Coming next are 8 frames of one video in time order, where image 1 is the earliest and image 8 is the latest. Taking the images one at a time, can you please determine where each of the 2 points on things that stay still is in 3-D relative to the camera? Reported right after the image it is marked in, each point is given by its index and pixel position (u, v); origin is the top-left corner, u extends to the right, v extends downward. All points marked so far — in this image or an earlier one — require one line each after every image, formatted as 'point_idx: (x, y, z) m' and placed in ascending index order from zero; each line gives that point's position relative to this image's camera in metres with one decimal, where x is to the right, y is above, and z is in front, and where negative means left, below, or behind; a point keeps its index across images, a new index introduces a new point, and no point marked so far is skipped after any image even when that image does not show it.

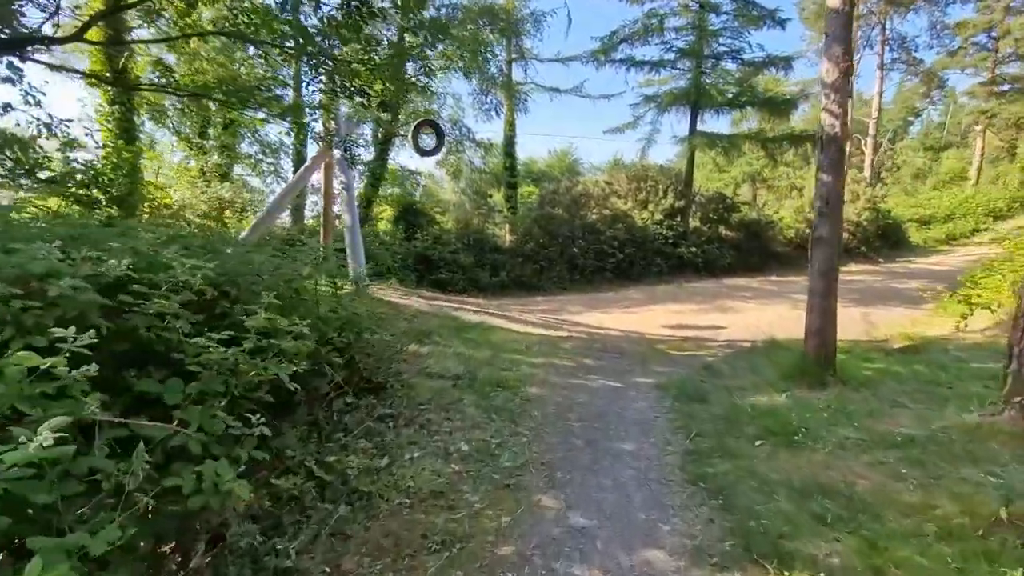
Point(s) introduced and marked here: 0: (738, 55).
0: (+6.0, +6.2, +13.7) m
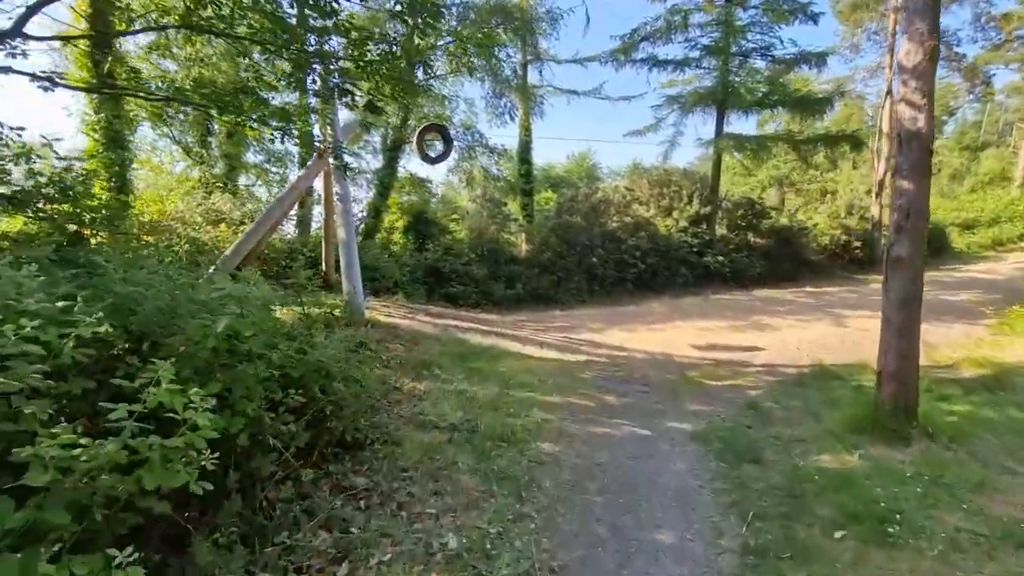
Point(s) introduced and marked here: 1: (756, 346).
0: (+6.4, +5.9, +12.9) m
1: (+3.4, -0.8, +7.2) m
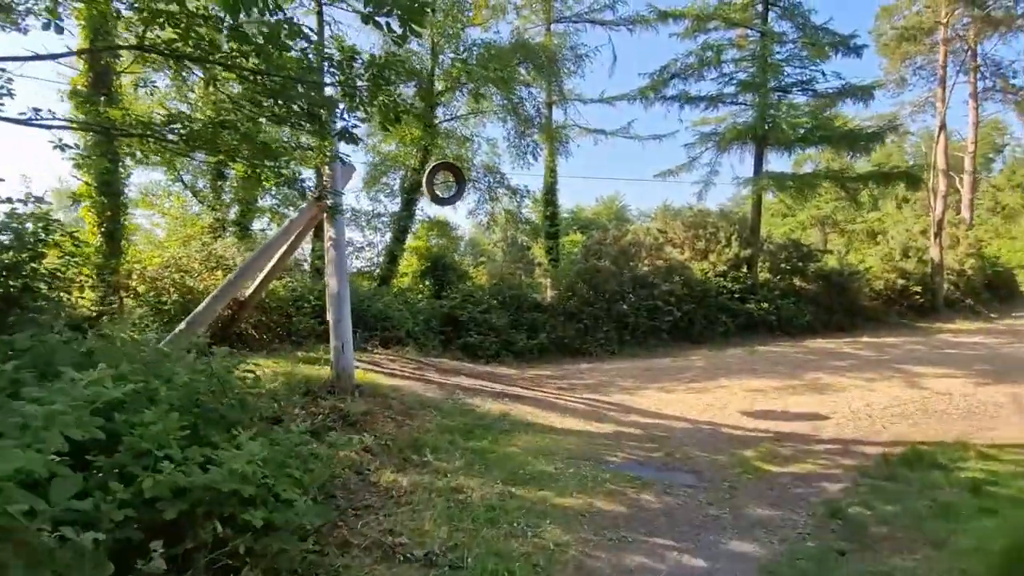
0: (+6.9, +4.7, +12.1) m
1: (+3.7, -1.5, +6.1) m
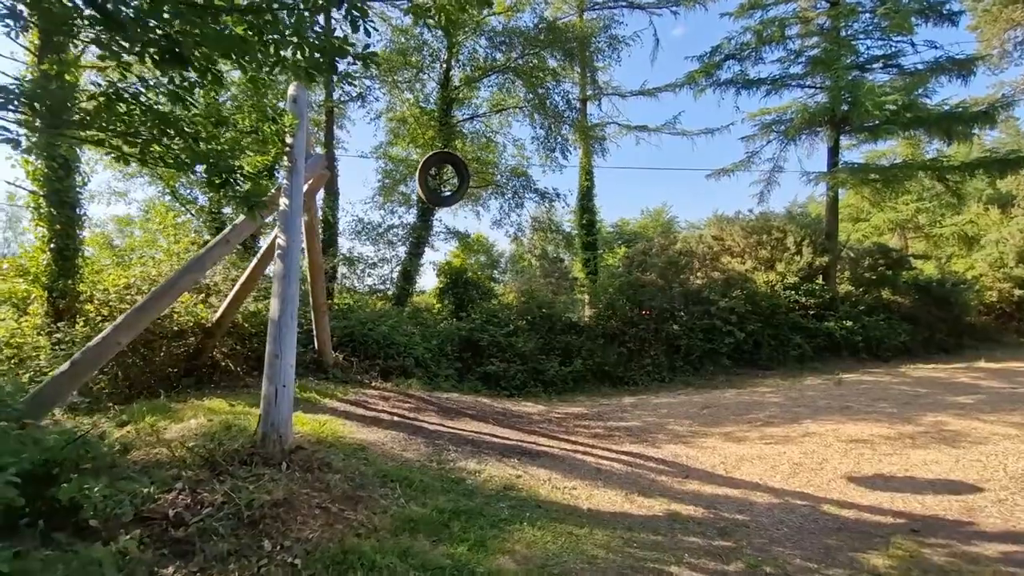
0: (+7.5, +4.4, +10.2) m
1: (+3.8, -1.6, +4.3) m
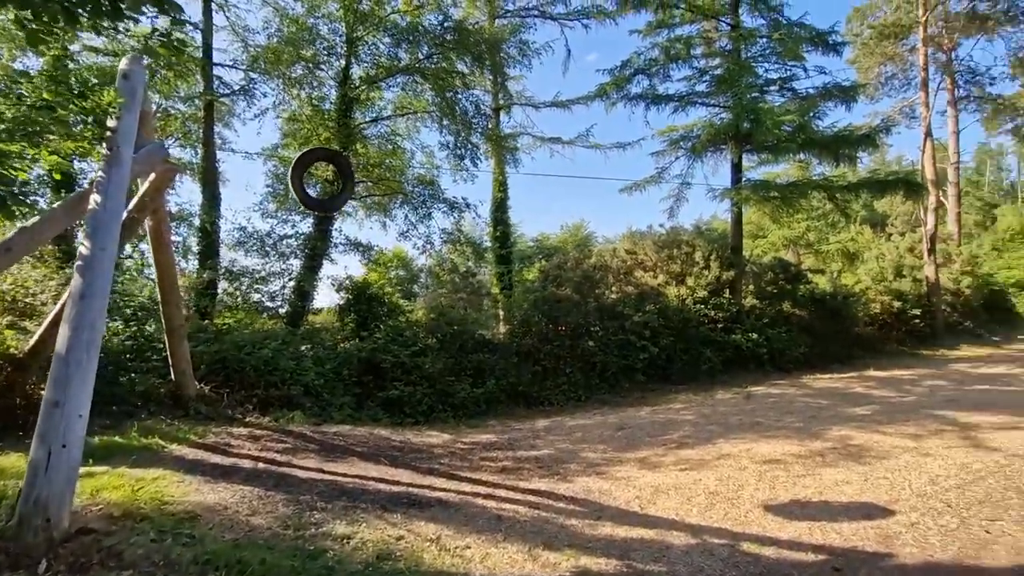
0: (+5.7, +4.2, +10.6) m
1: (+2.9, -1.7, +4.1) m
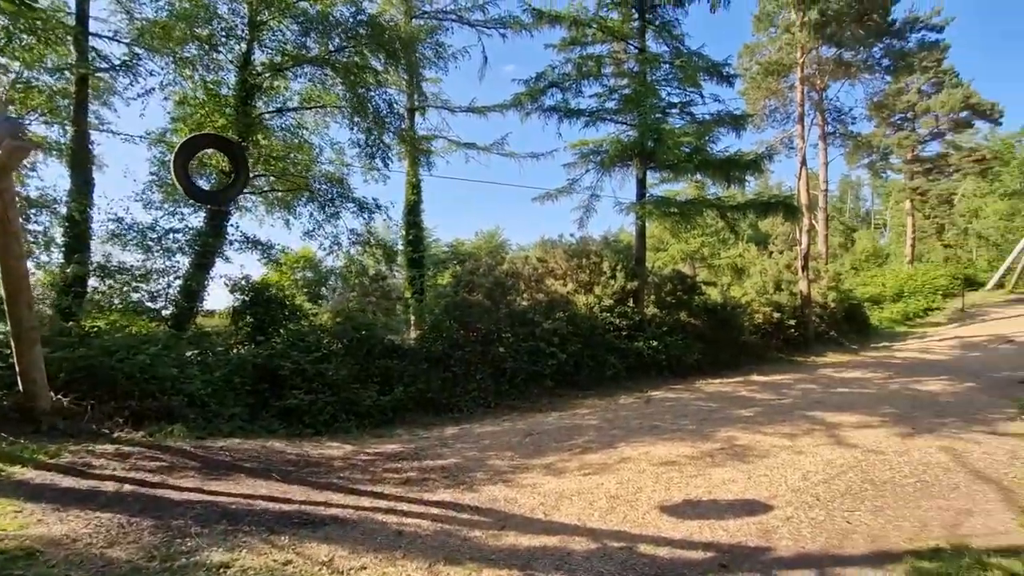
0: (+3.9, +3.9, +11.4) m
1: (+2.1, -1.9, +4.4) m
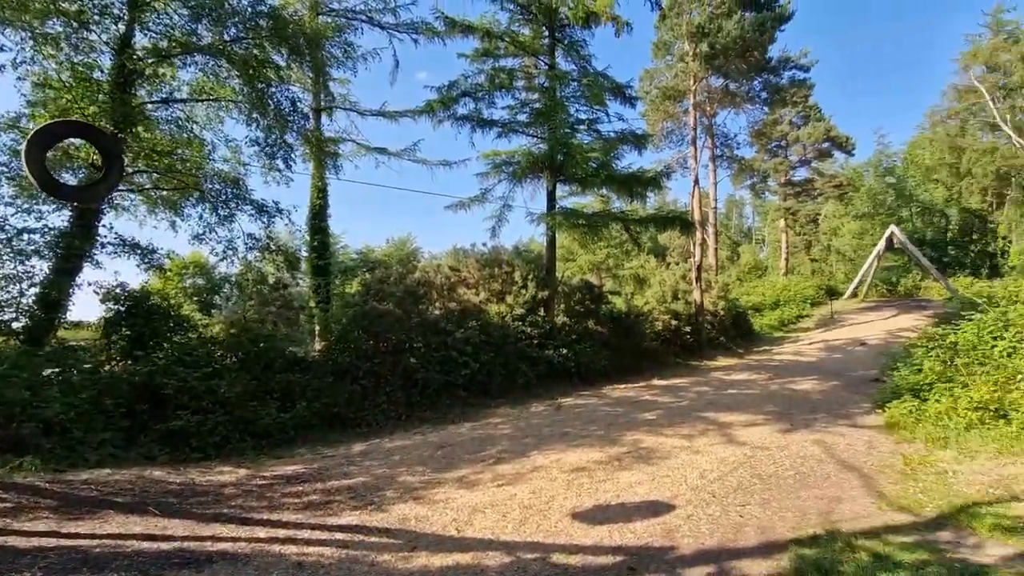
0: (+1.9, +3.7, +11.9) m
1: (+1.4, -1.9, +4.6) m
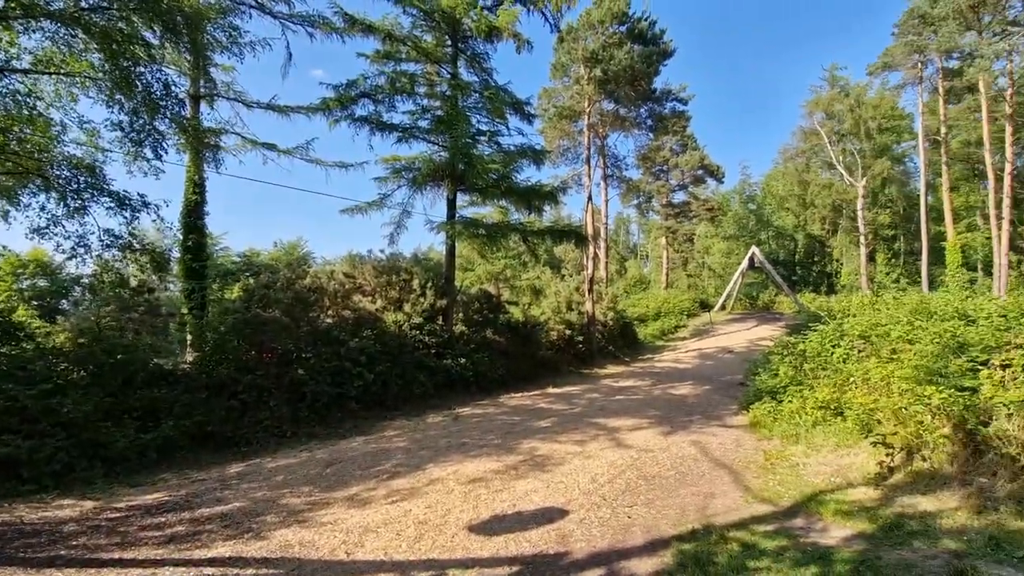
0: (-0.4, +3.5, +12.1) m
1: (+0.4, -2.0, +4.7) m
